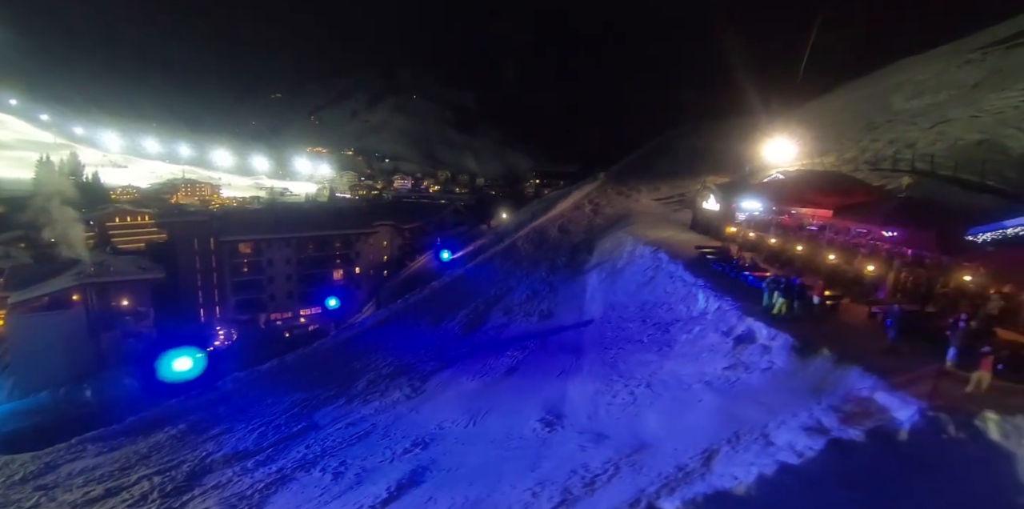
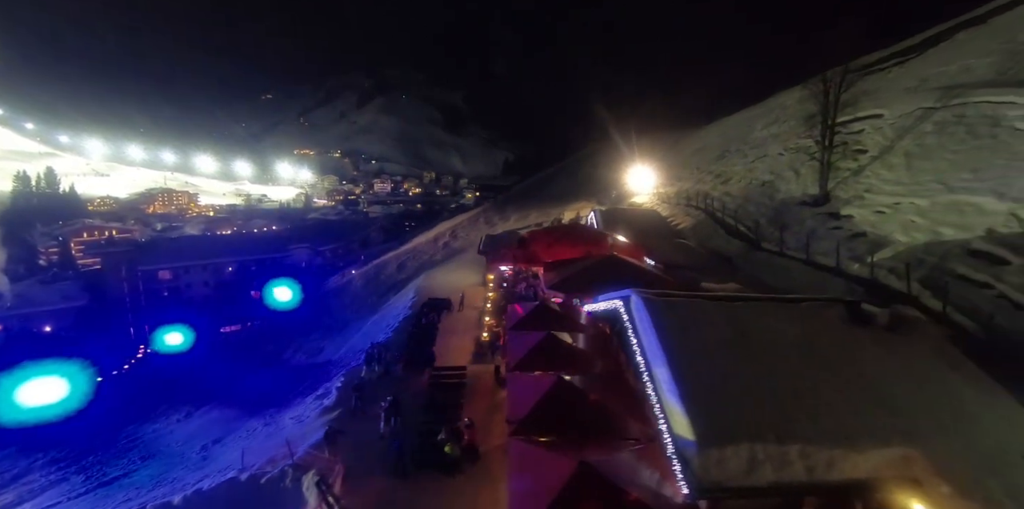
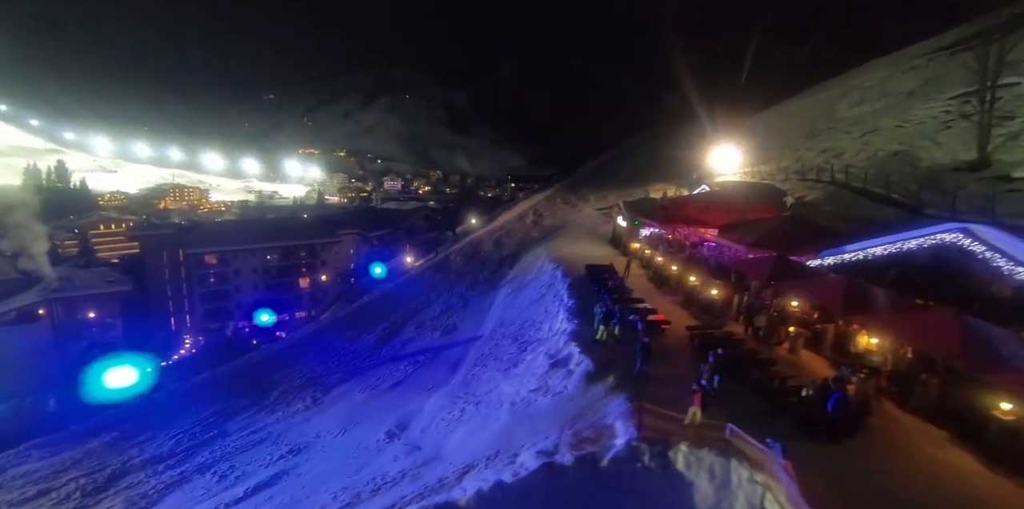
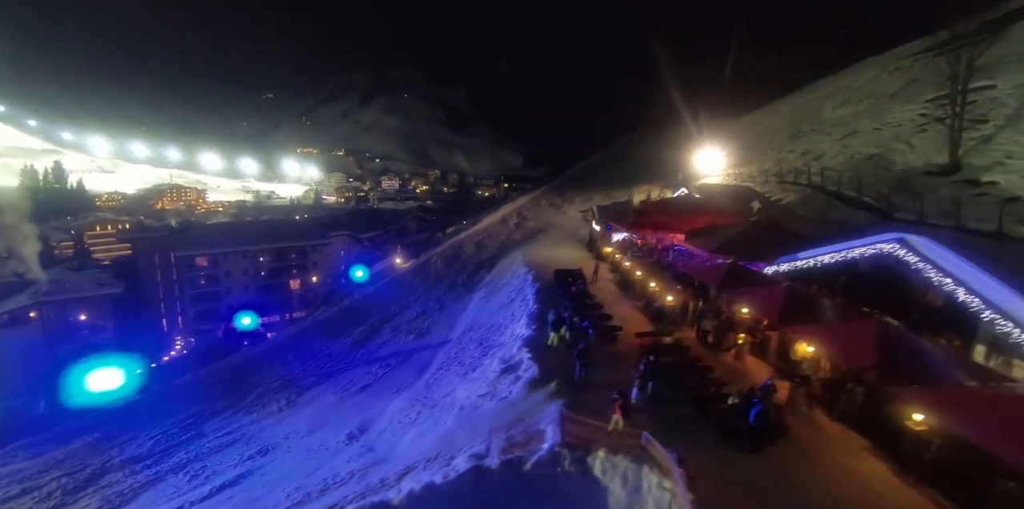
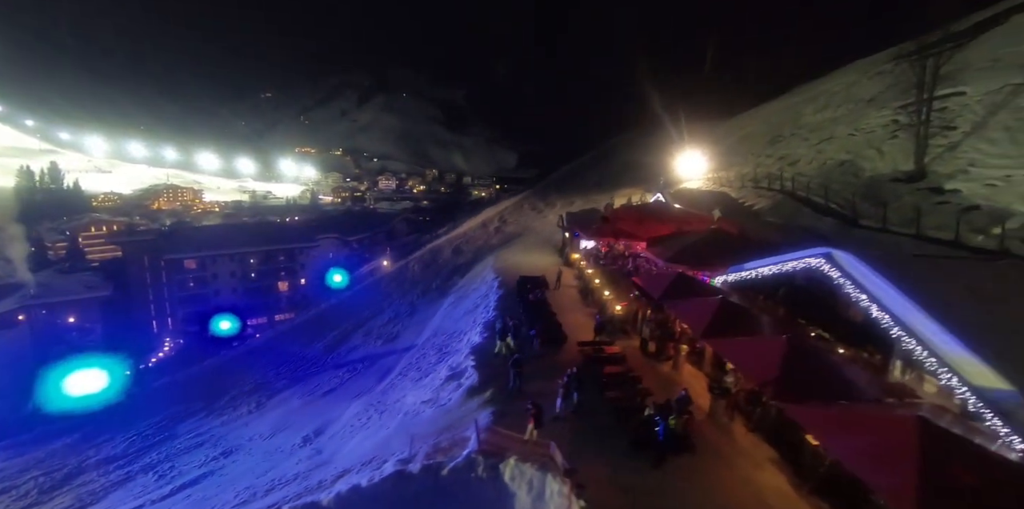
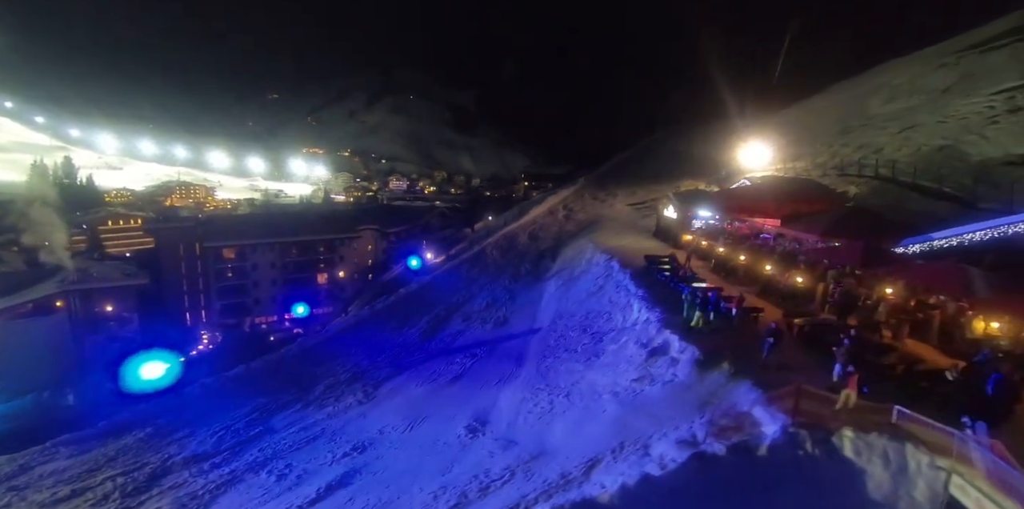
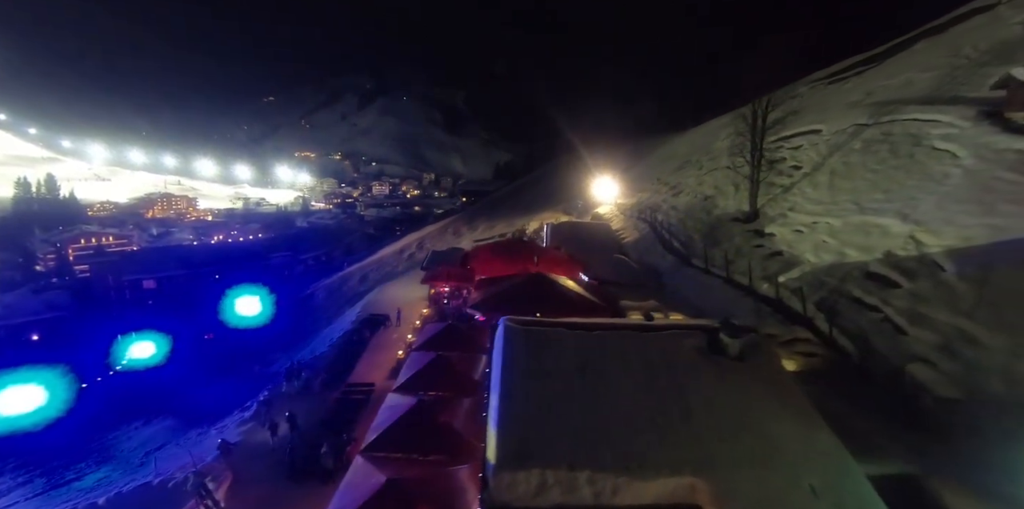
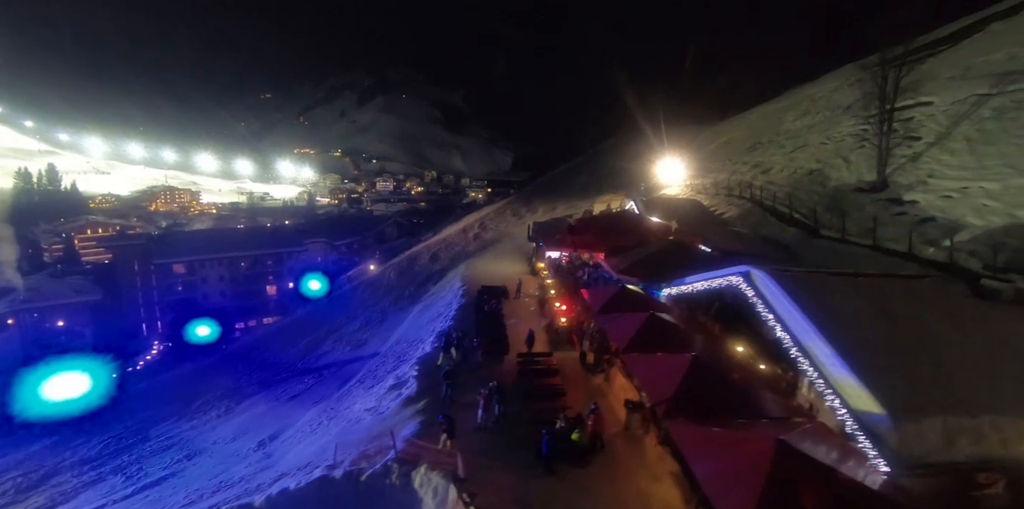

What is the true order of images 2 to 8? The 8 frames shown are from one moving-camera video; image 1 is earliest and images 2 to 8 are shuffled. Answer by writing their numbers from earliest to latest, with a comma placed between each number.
6, 3, 4, 5, 8, 2, 7
